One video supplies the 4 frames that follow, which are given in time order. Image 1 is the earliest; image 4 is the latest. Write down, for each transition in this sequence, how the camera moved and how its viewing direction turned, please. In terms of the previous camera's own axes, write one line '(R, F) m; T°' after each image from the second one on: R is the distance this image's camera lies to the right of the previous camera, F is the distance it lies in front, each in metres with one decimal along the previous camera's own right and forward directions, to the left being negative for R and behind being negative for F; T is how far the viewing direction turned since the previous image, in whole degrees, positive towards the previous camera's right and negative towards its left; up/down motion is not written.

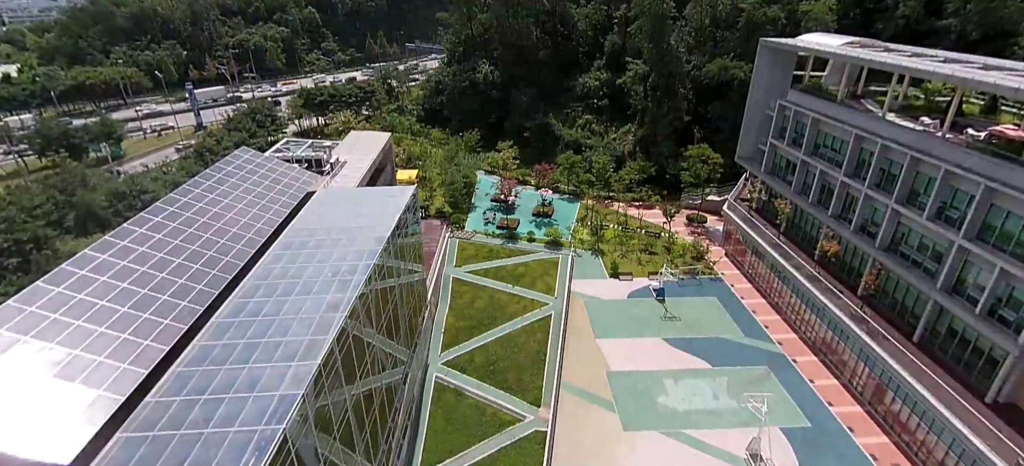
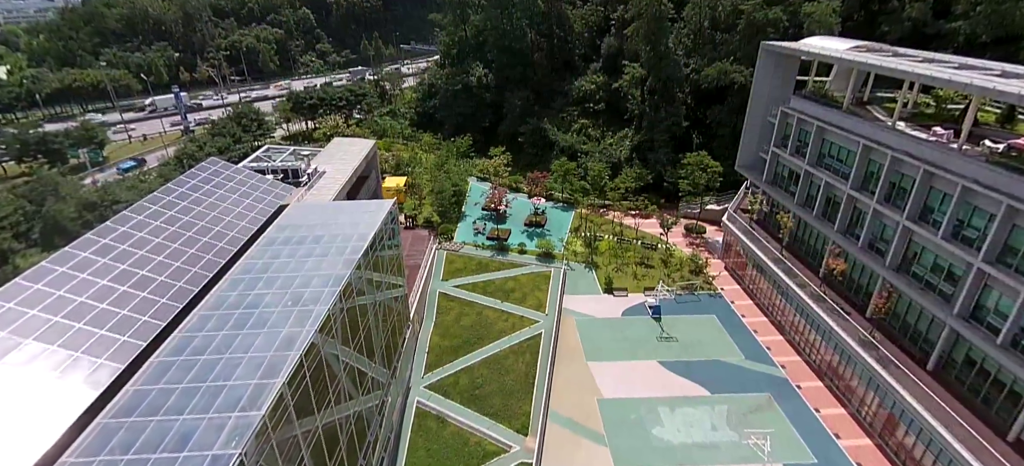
(+0.6, +1.2) m; 0°
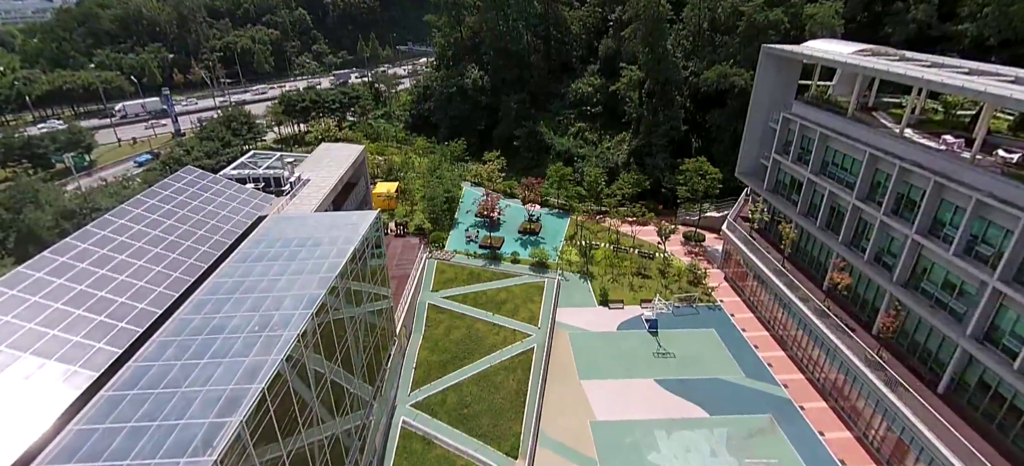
(+0.4, +0.8) m; 0°
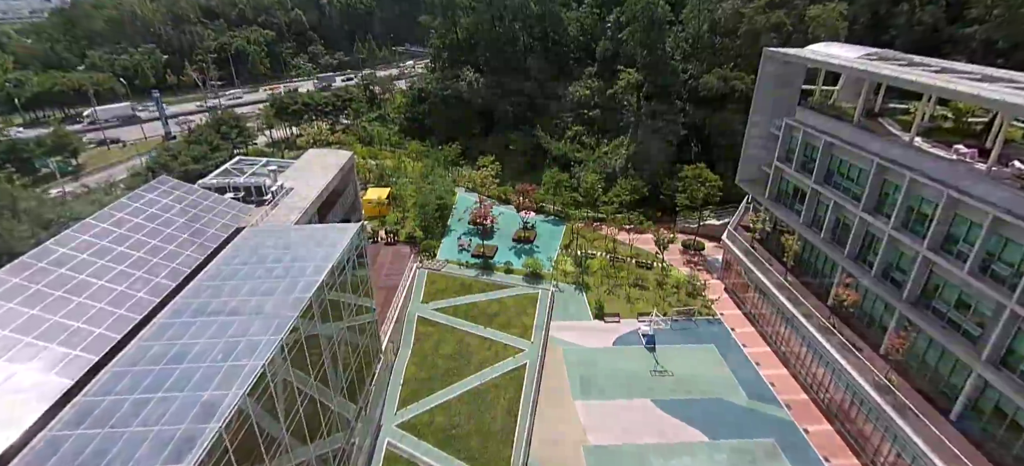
(+0.4, +0.9) m; 0°
